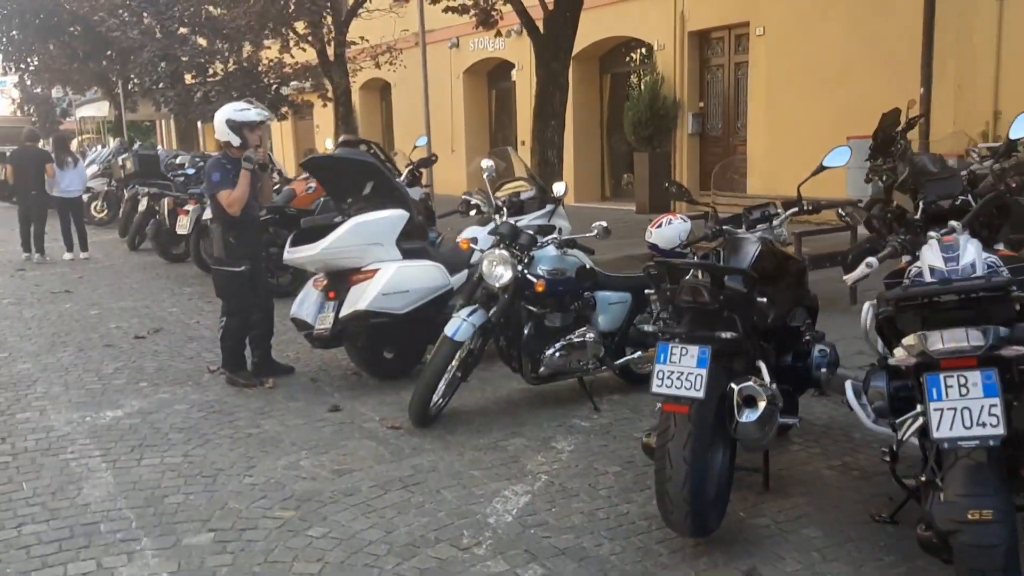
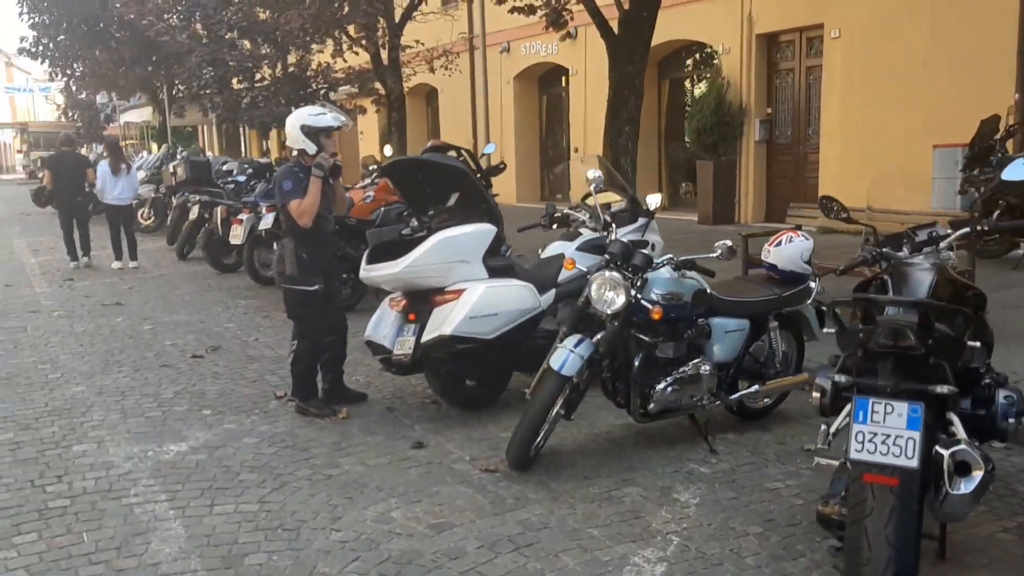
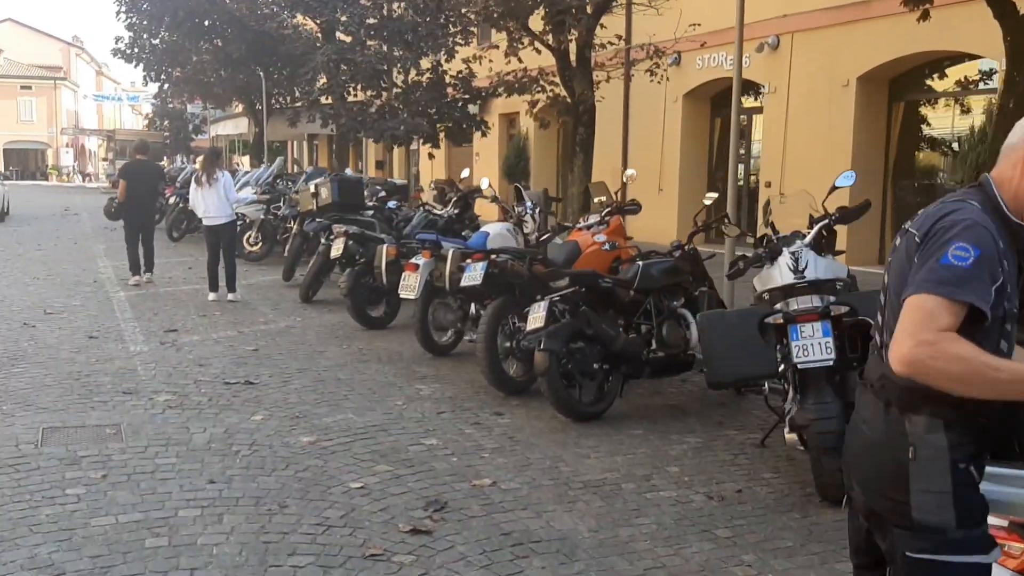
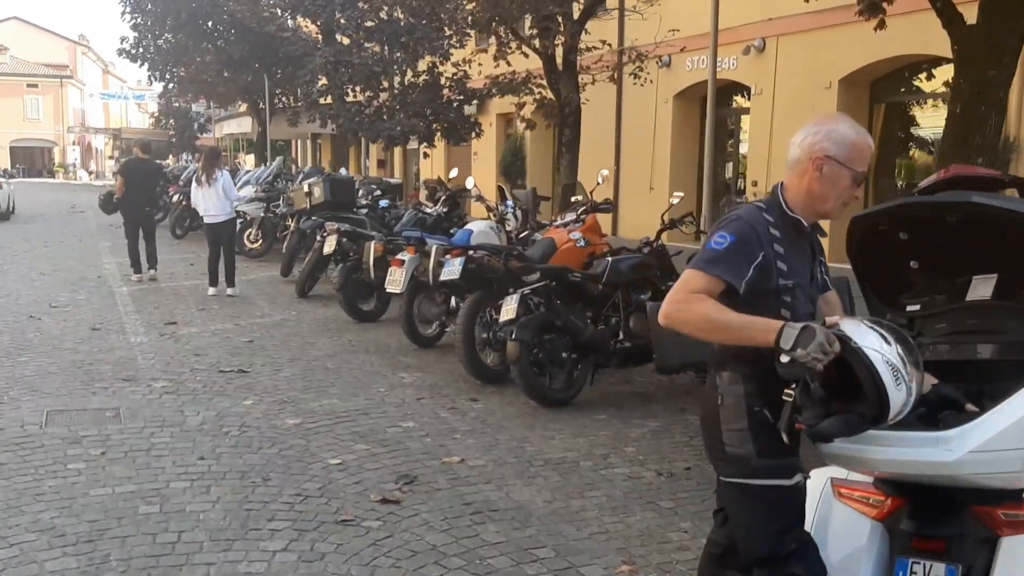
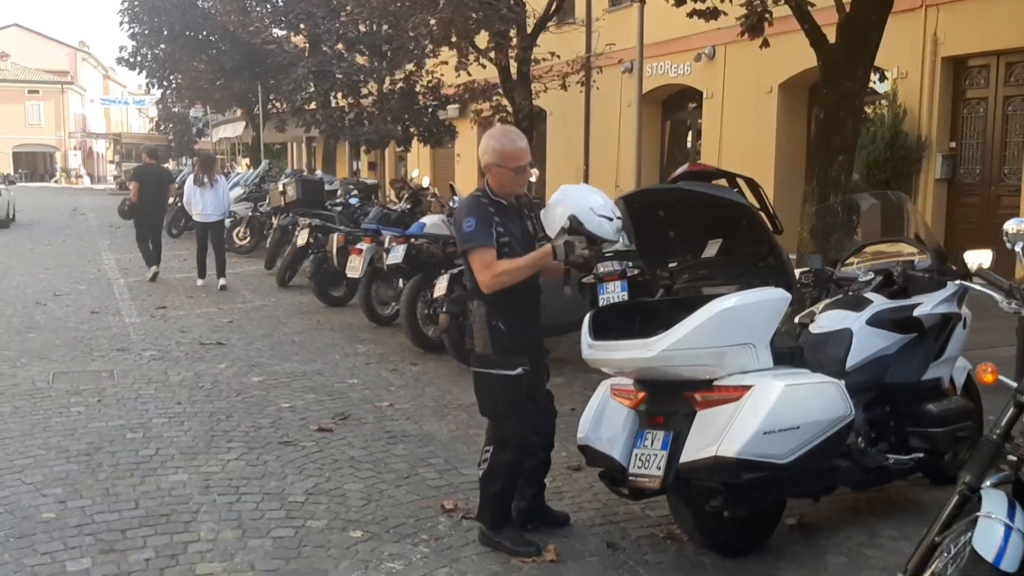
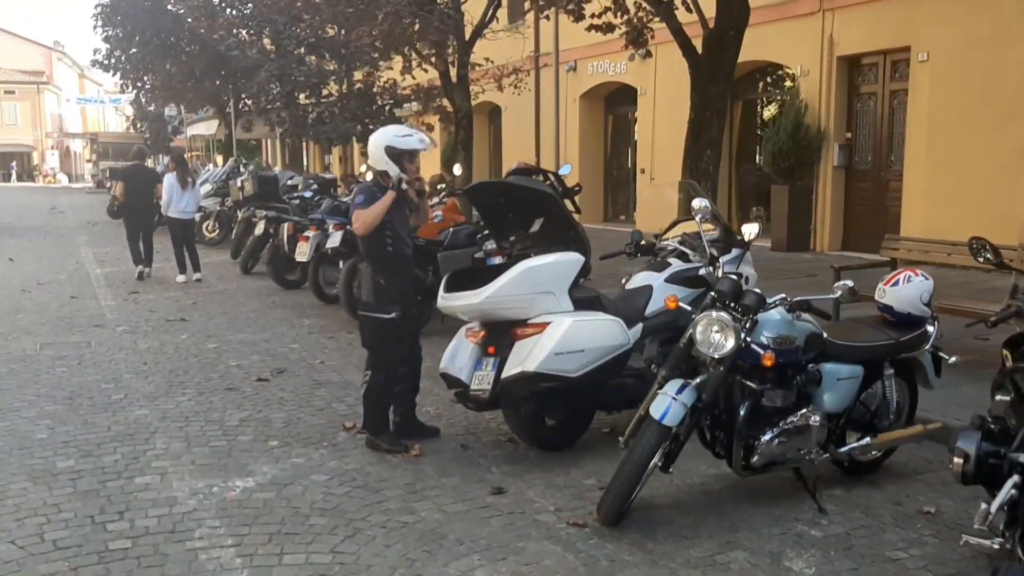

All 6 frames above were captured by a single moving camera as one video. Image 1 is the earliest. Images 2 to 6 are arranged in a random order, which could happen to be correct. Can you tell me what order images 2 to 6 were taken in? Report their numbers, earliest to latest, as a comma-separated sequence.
2, 6, 5, 4, 3
